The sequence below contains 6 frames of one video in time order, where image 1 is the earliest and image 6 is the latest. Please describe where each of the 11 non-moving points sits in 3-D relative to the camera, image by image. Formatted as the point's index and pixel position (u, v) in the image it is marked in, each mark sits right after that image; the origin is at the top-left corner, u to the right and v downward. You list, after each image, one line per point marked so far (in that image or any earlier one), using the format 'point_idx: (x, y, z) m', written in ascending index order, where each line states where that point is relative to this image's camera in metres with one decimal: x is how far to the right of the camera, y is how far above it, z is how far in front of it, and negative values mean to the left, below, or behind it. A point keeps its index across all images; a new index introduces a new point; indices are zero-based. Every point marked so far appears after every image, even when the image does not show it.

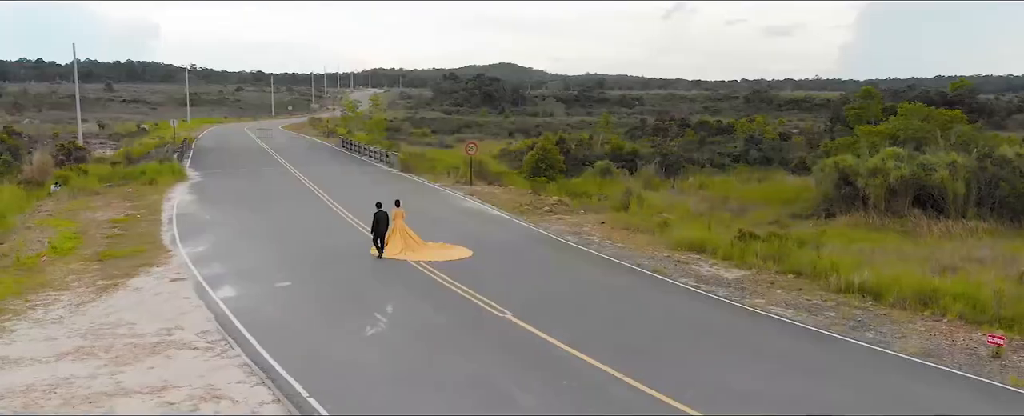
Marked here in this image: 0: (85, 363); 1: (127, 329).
0: (-4.2, -1.5, +8.0) m
1: (-4.4, -1.4, +9.3) m
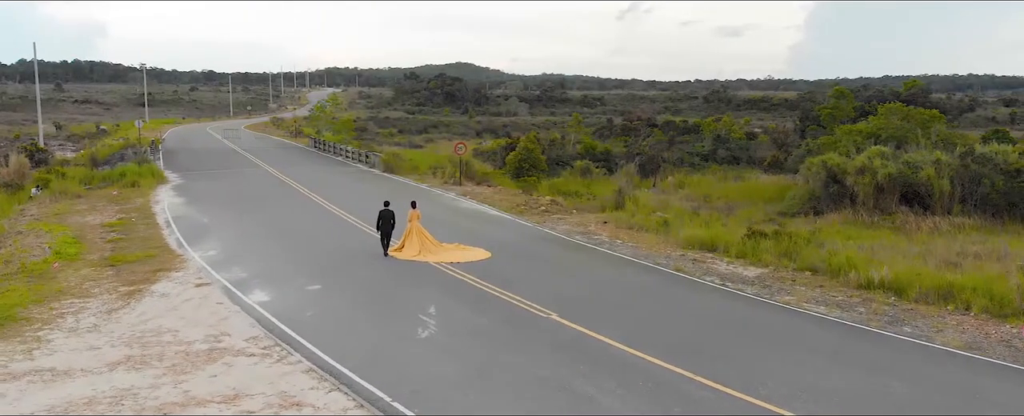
0: (-3.6, -1.6, +7.8) m
1: (-3.8, -1.4, +9.1) m
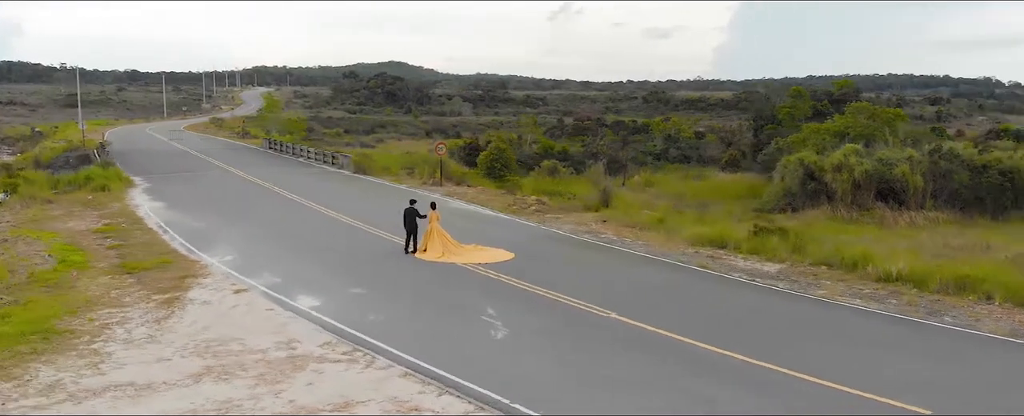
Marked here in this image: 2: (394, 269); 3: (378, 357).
0: (-2.6, -1.6, +7.6) m
1: (-3.0, -1.5, +8.8) m
2: (-1.9, -1.0, +13.4) m
3: (-1.3, -1.5, +8.2) m
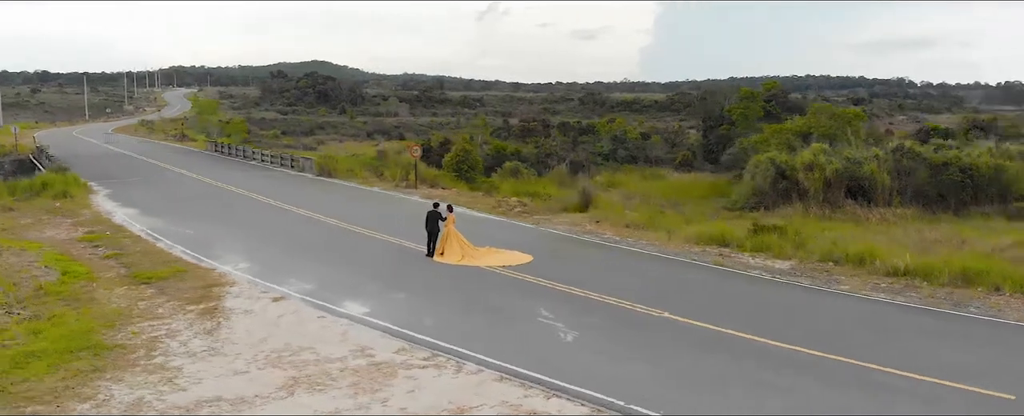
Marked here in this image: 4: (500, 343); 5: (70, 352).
0: (-1.7, -1.7, +7.4) m
1: (-2.1, -1.6, +8.7) m
2: (-1.5, -1.1, +13.3) m
3: (-0.5, -1.6, +8.2) m
4: (-0.1, -1.5, +9.0) m
5: (-5.0, -1.6, +9.3) m
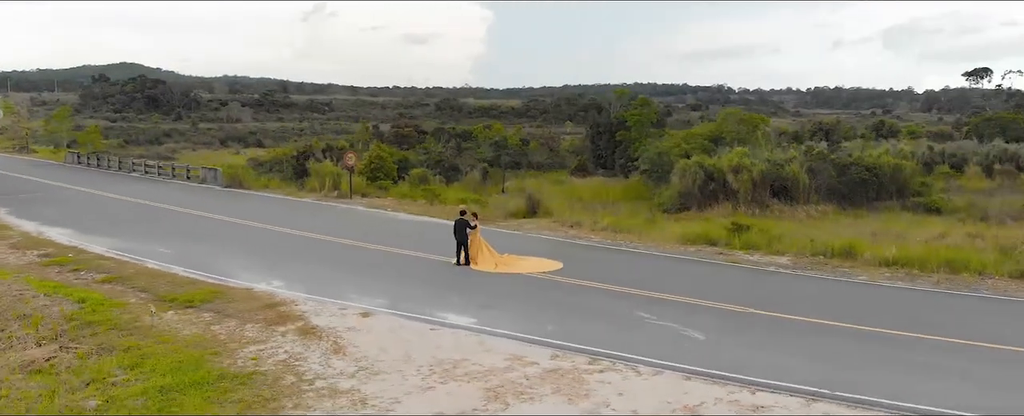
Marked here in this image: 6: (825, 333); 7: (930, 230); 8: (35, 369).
0: (+0.3, -1.8, +7.7) m
1: (-0.4, -1.7, +8.8) m
2: (-0.7, -1.3, +13.4) m
3: (+1.3, -1.7, +8.7) m
4: (+1.5, -1.6, +9.5) m
5: (-3.3, -1.9, +8.8) m
6: (+3.9, -1.6, +10.1) m
7: (+9.6, -0.5, +18.7) m
8: (-6.2, -2.1, +10.5) m
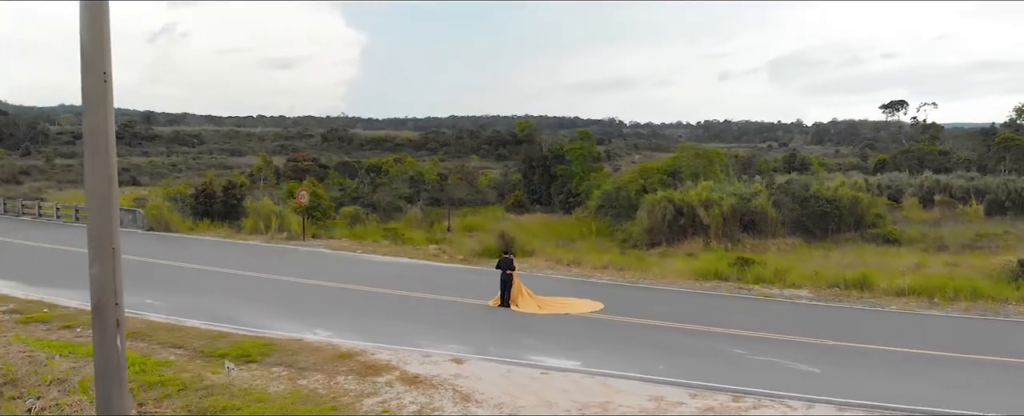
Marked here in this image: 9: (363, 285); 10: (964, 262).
0: (+2.1, -2.3, +8.0) m
1: (+1.3, -2.2, +9.0) m
2: (+0.3, -2.0, +13.6) m
3: (+3.0, -2.1, +9.1) m
4: (+3.0, -2.1, +10.0) m
5: (-1.6, -2.4, +8.6) m
6: (+5.3, -2.1, +10.8) m
7: (+9.8, -1.3, +20.2) m
8: (-4.7, -2.8, +9.9) m
9: (-3.7, -1.9, +19.7) m
10: (+10.5, -1.3, +18.9) m
